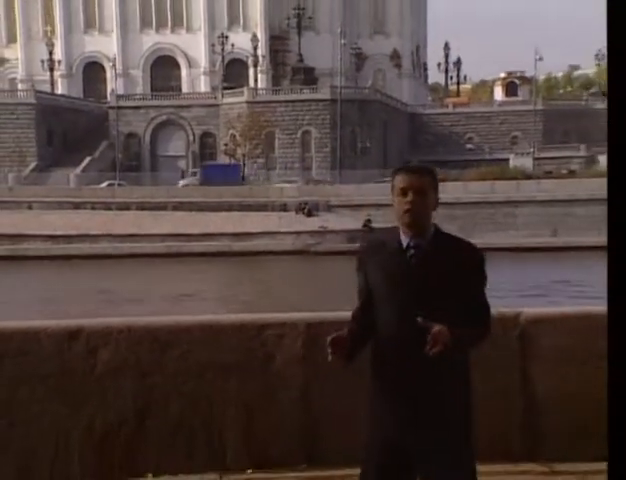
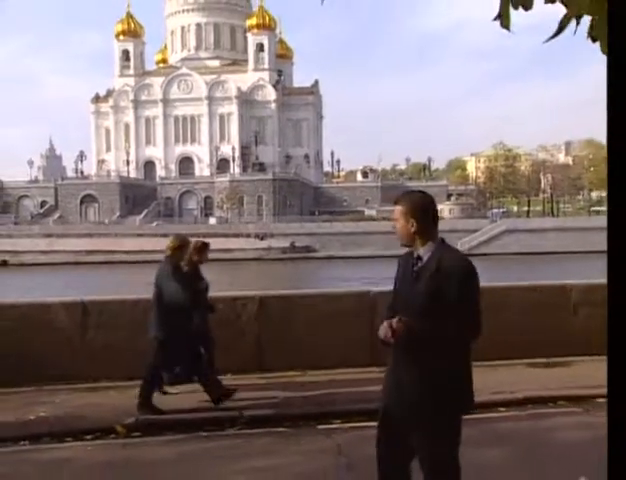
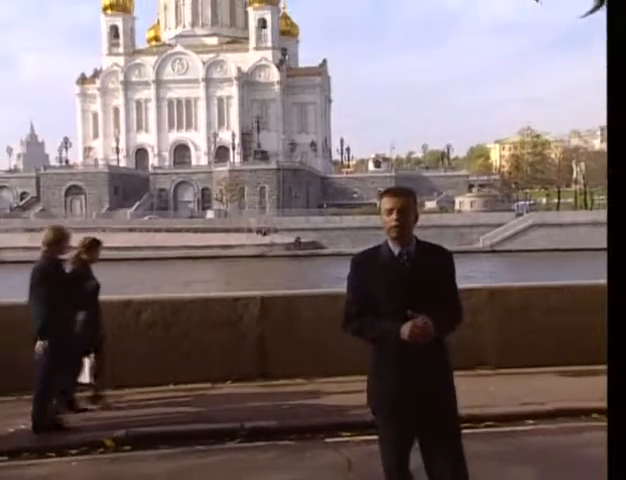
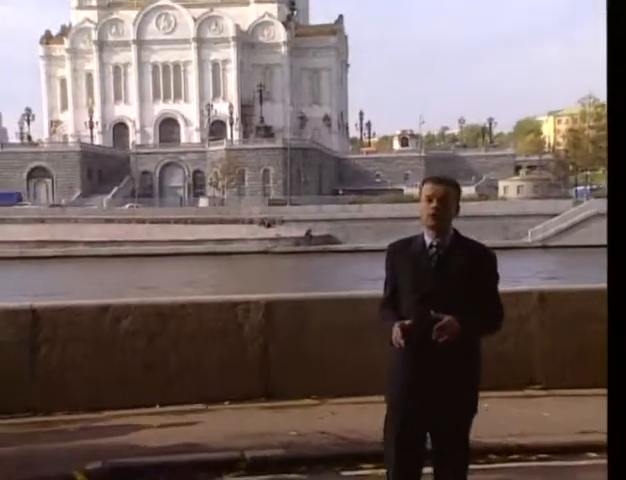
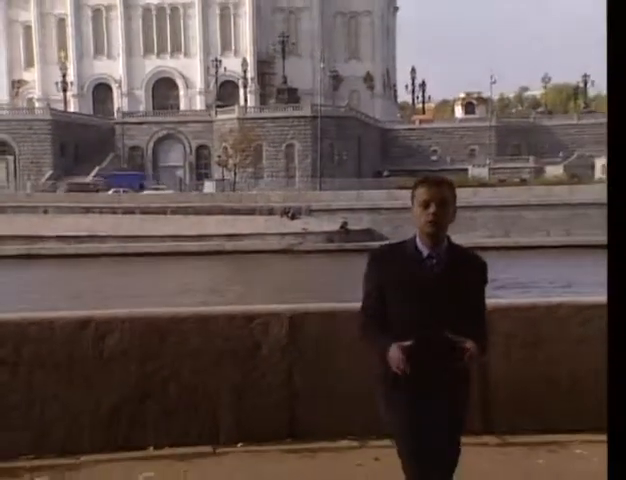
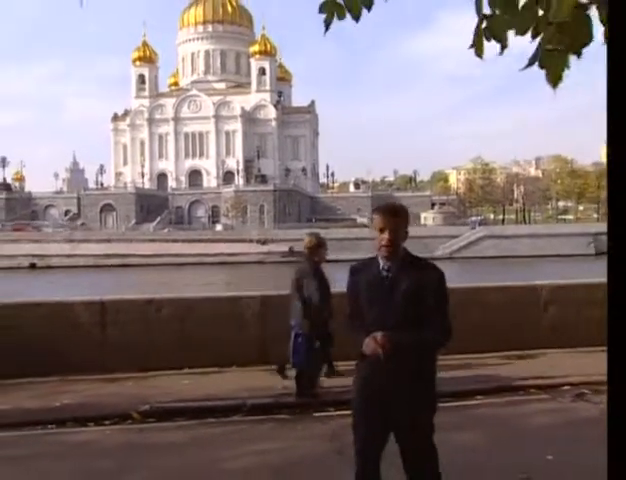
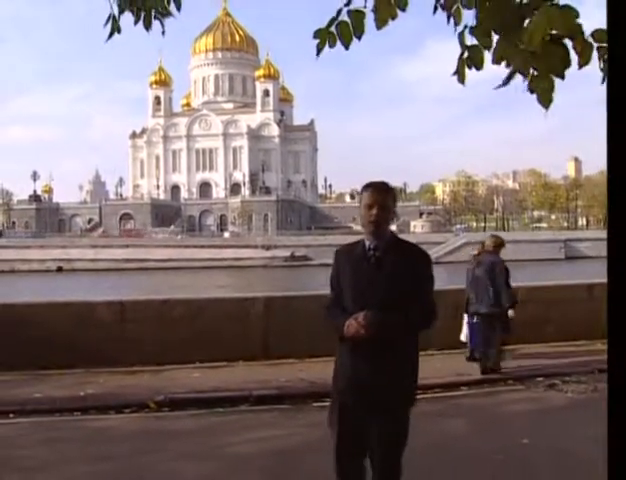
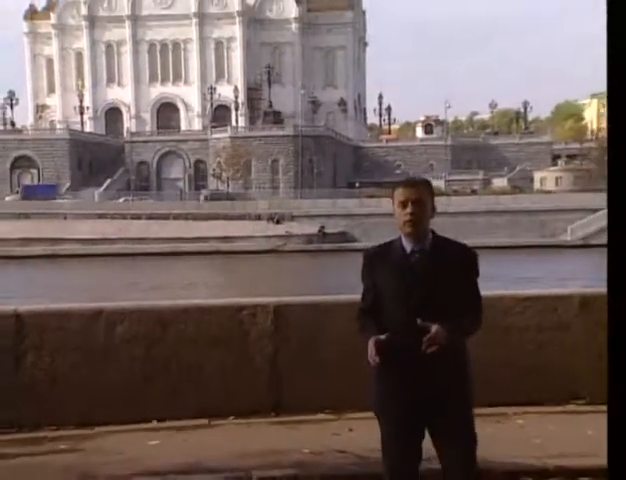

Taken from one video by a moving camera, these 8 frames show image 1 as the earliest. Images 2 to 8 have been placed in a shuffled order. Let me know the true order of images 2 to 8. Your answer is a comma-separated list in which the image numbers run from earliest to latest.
5, 8, 4, 3, 2, 6, 7
